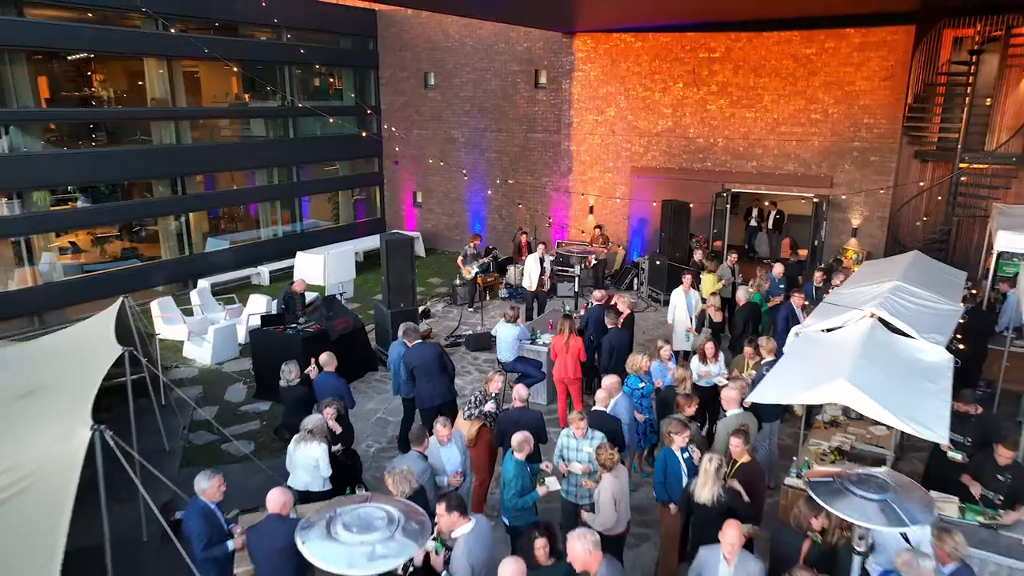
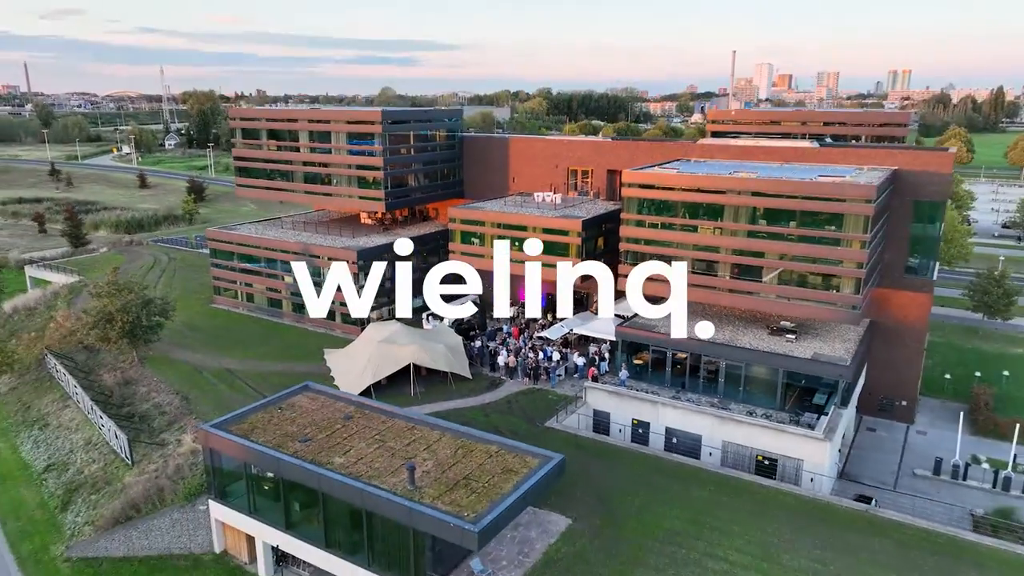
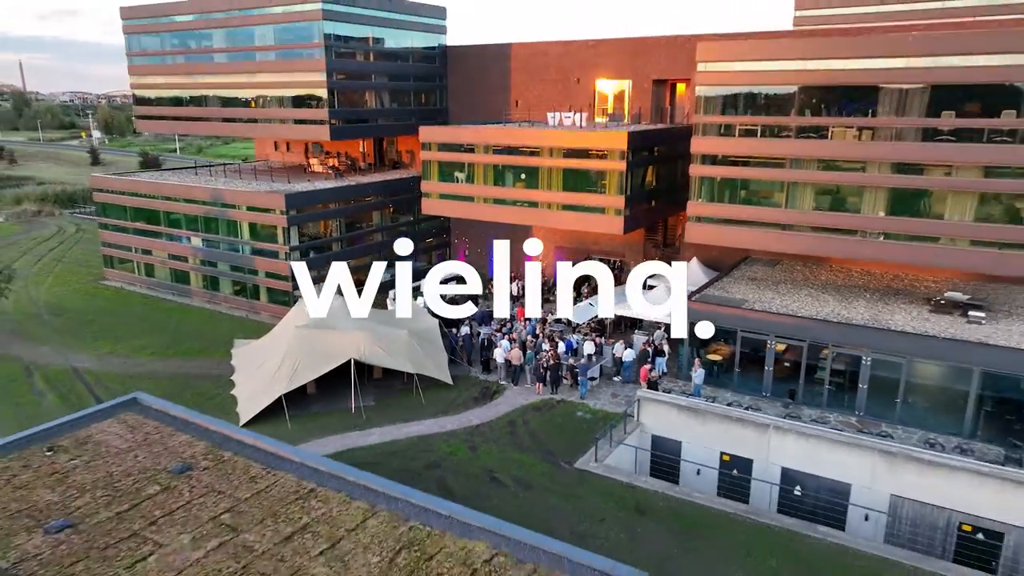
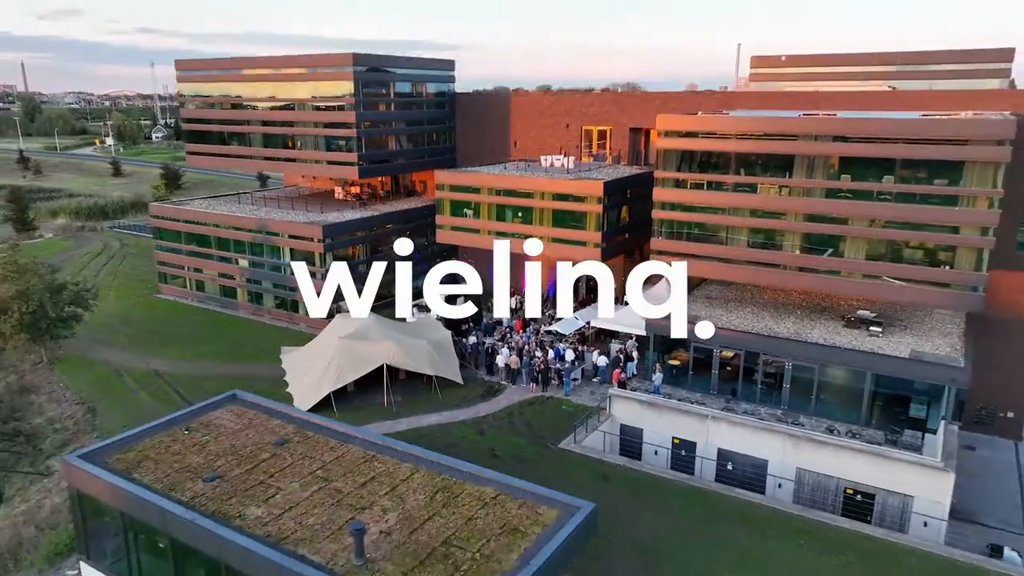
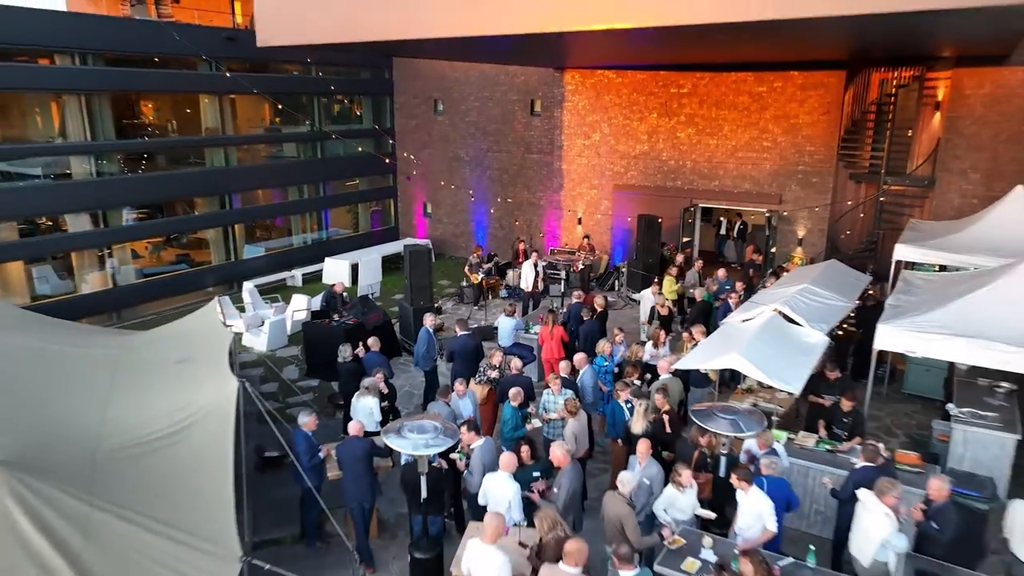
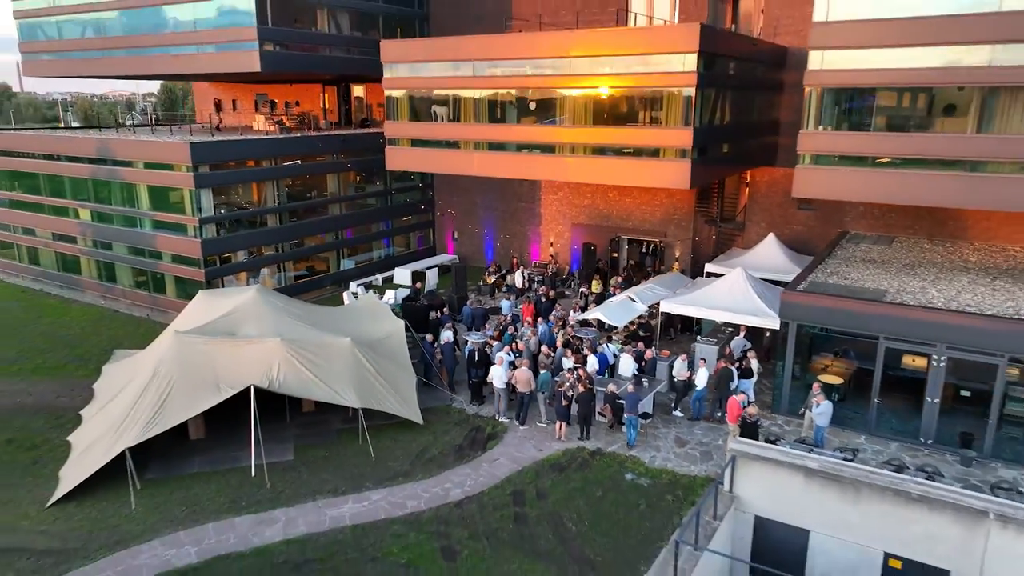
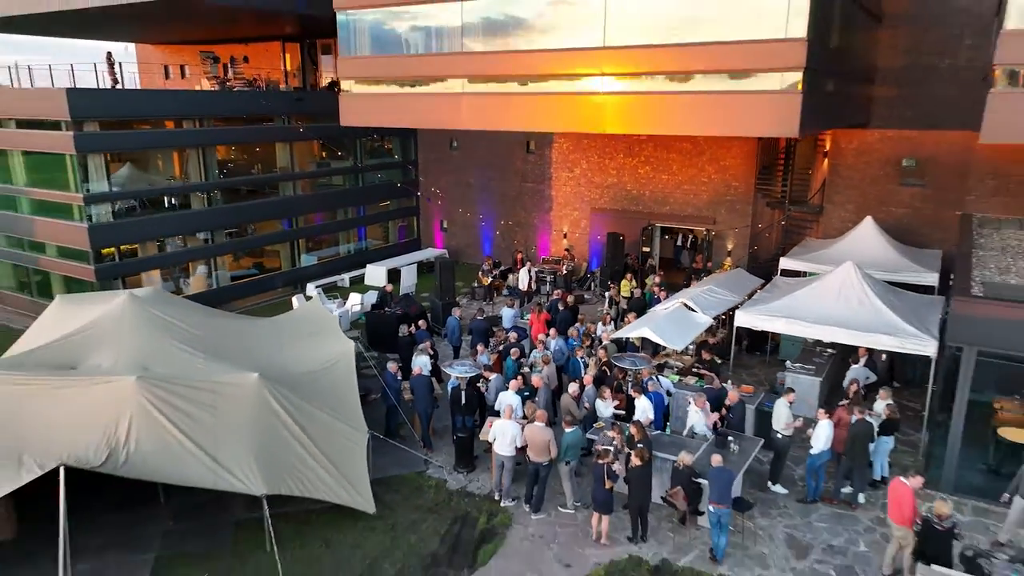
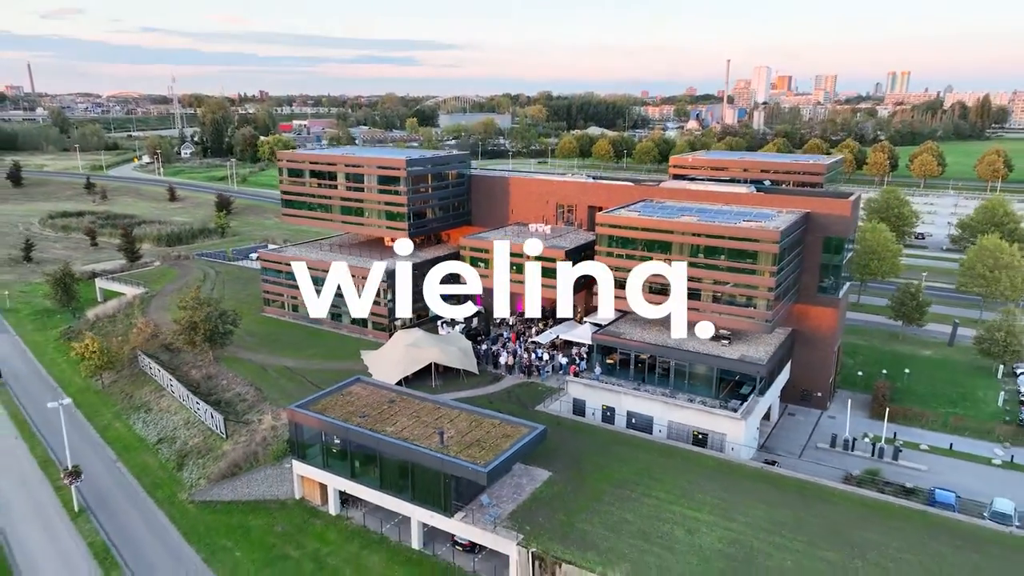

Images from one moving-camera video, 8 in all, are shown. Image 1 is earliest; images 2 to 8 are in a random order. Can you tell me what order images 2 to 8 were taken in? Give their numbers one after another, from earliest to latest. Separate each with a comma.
5, 7, 6, 3, 4, 2, 8
